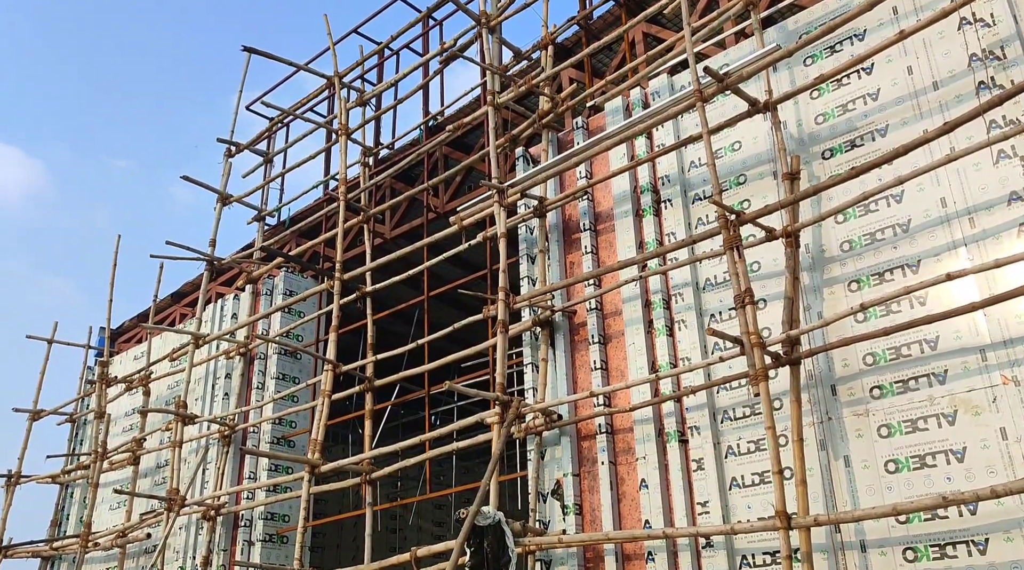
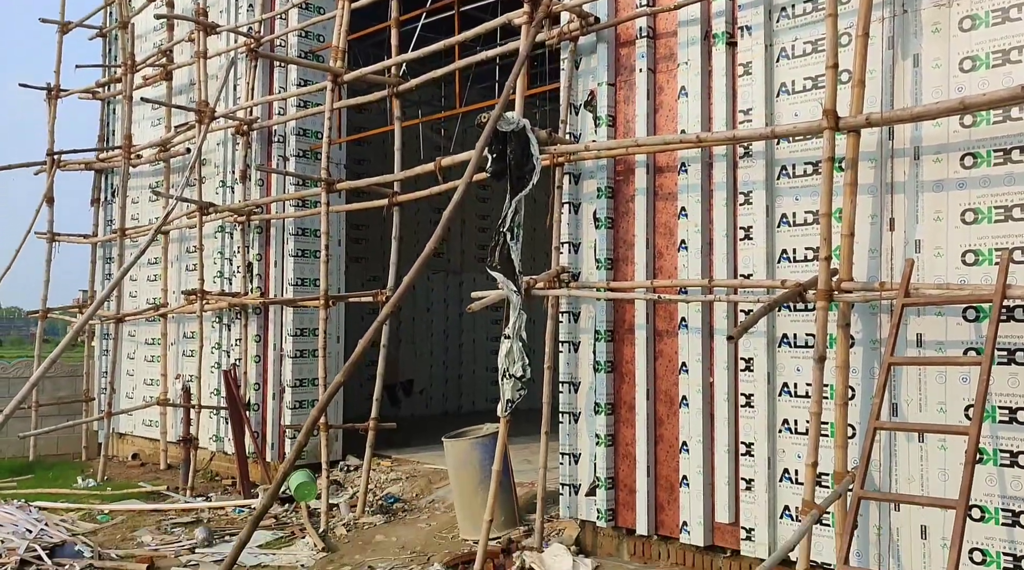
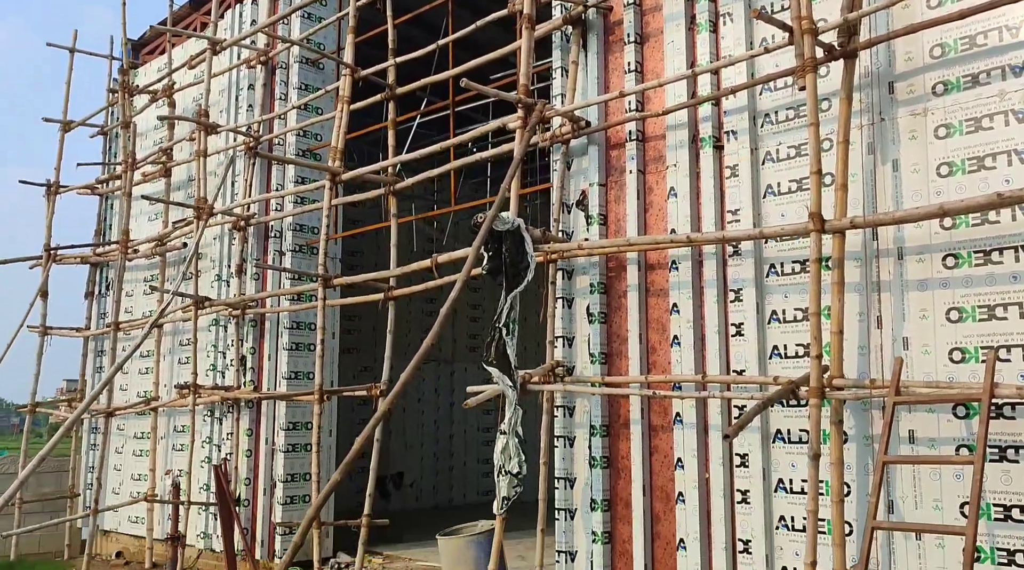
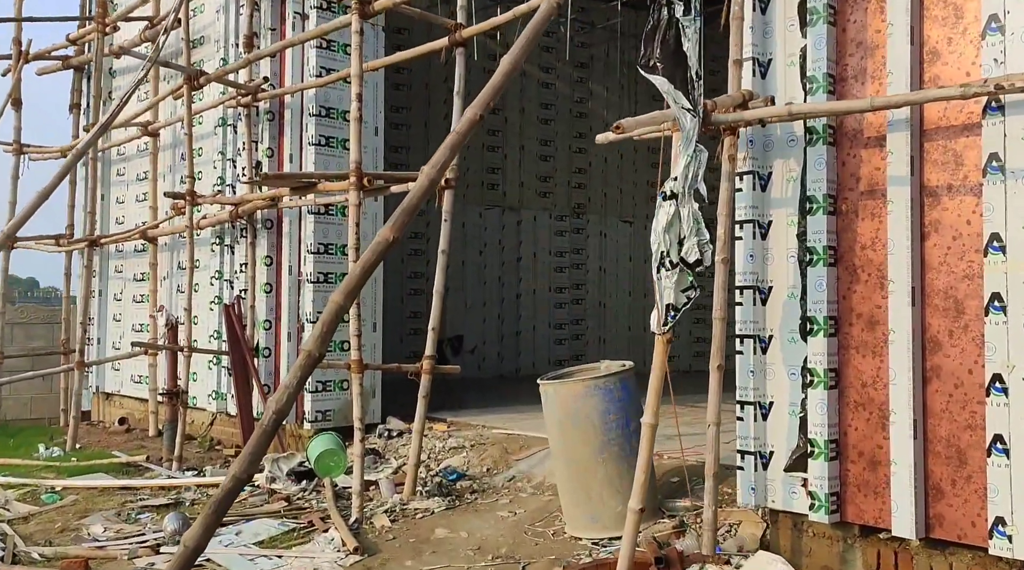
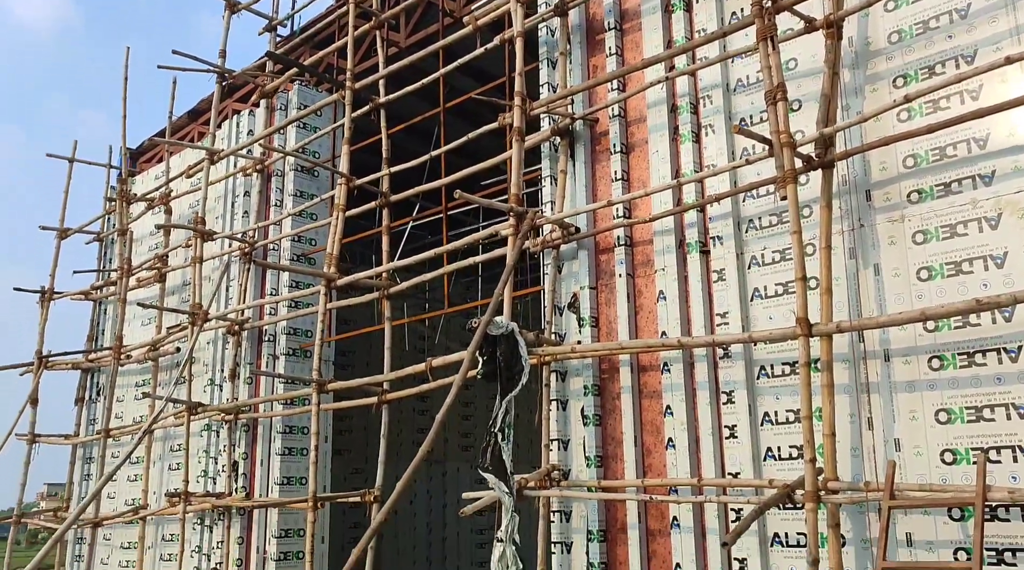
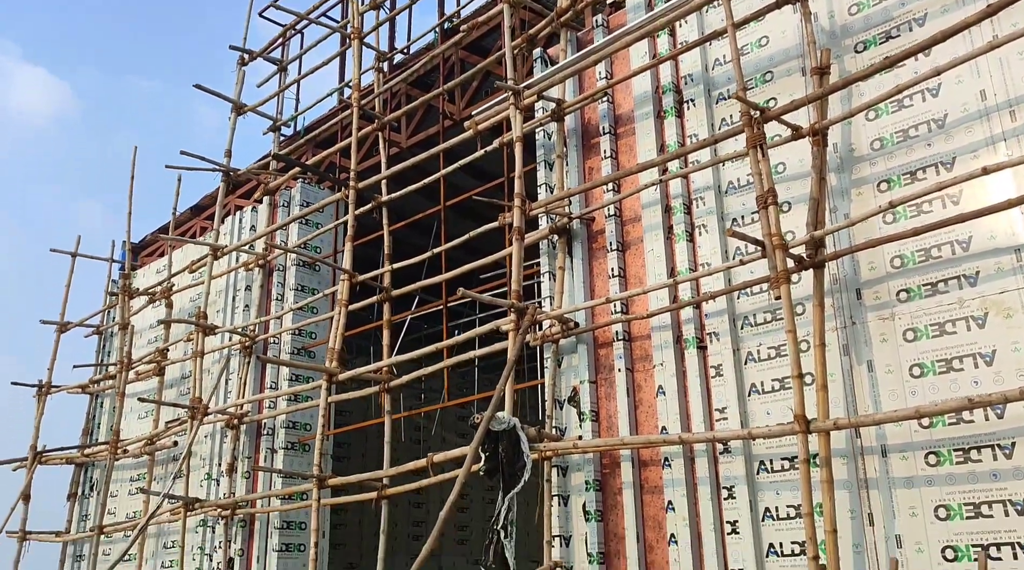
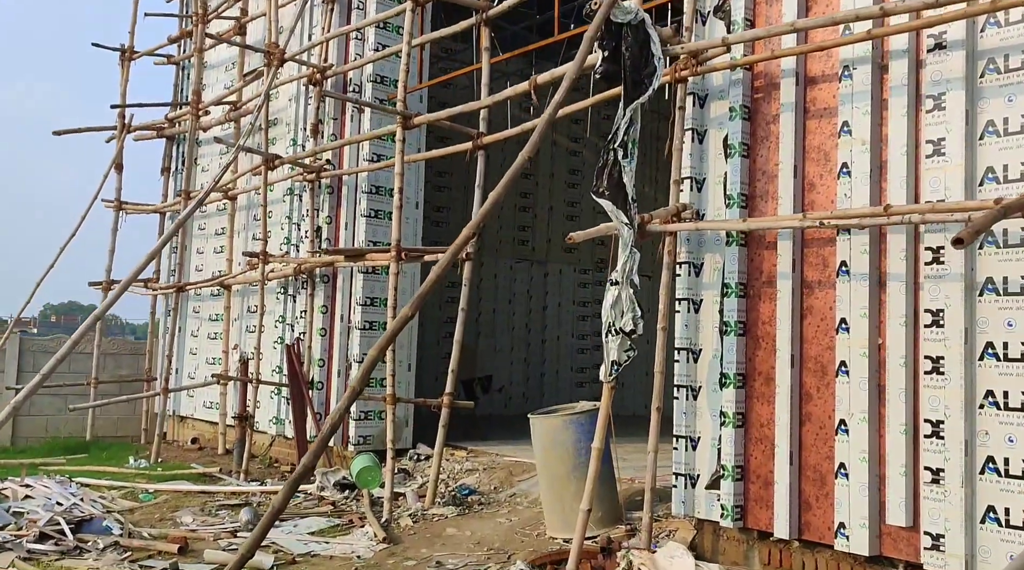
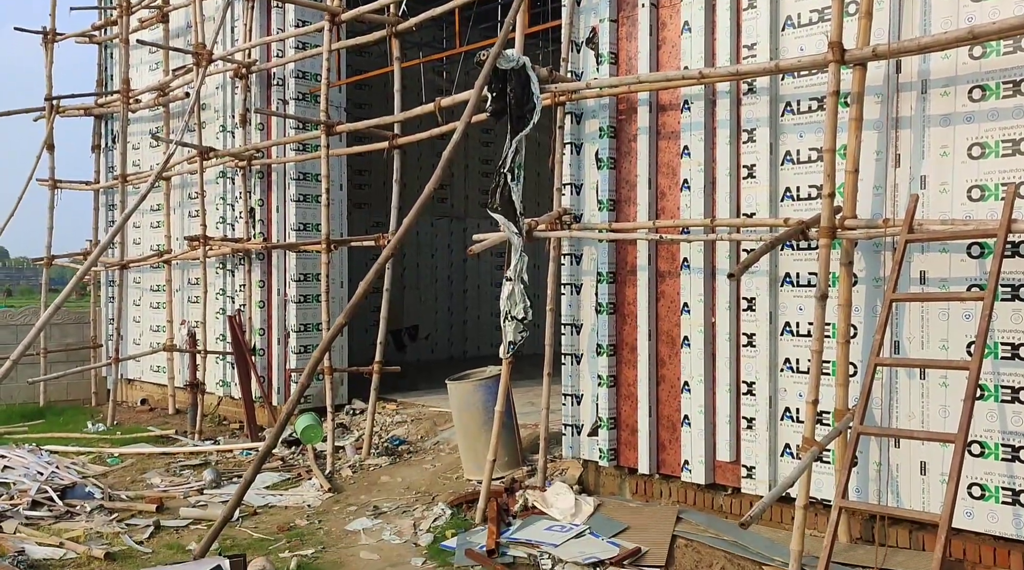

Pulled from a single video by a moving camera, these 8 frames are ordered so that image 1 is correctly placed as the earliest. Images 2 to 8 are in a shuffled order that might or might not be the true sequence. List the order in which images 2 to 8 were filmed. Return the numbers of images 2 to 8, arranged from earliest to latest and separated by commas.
6, 5, 3, 2, 8, 7, 4
